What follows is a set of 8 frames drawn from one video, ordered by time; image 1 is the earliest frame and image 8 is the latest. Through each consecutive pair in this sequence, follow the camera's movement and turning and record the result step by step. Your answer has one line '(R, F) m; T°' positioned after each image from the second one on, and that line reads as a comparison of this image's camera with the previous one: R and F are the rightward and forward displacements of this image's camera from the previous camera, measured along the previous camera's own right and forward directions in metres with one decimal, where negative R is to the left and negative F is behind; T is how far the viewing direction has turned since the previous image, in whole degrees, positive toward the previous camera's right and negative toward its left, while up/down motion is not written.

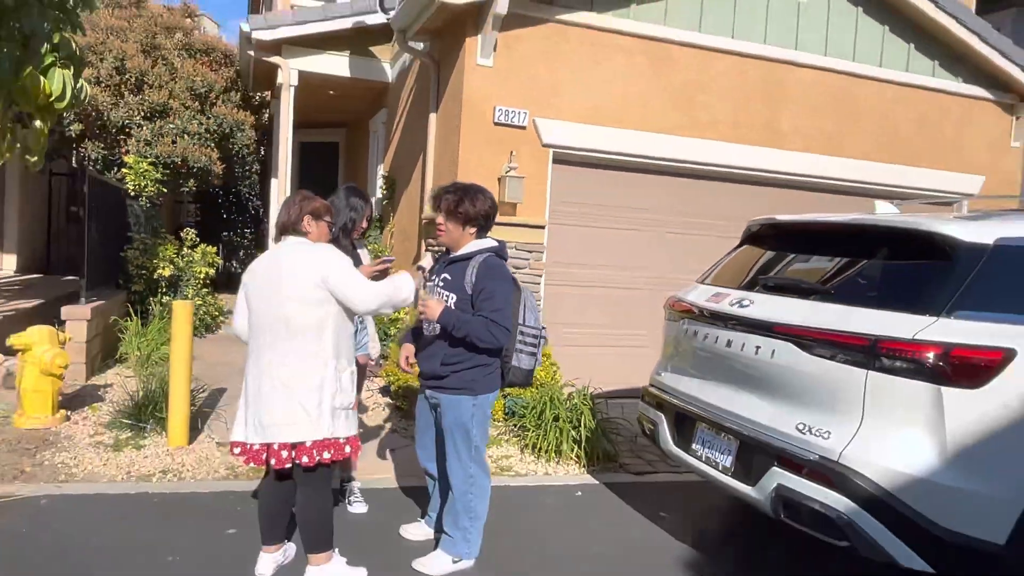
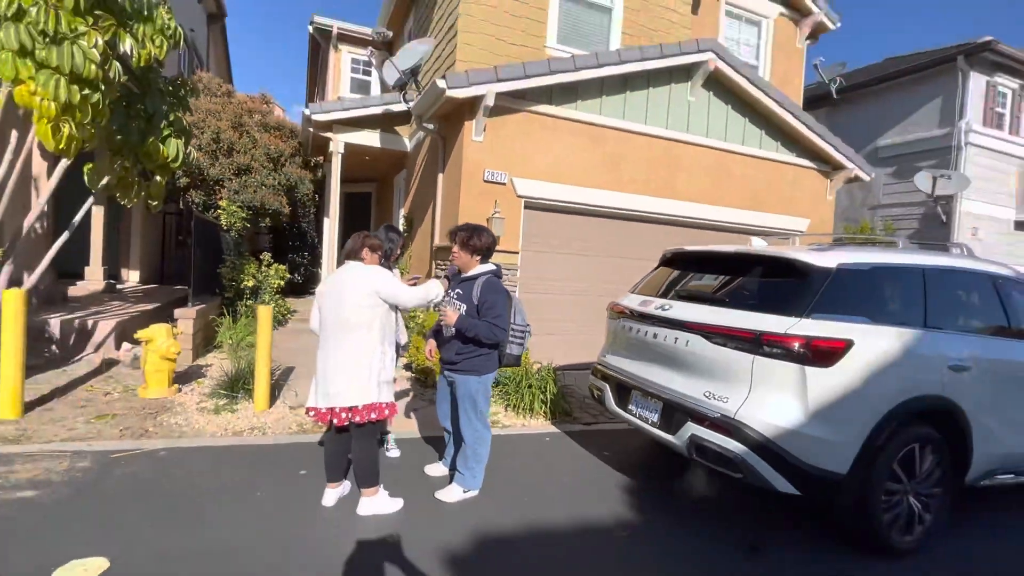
(+0.4, -1.1) m; -4°
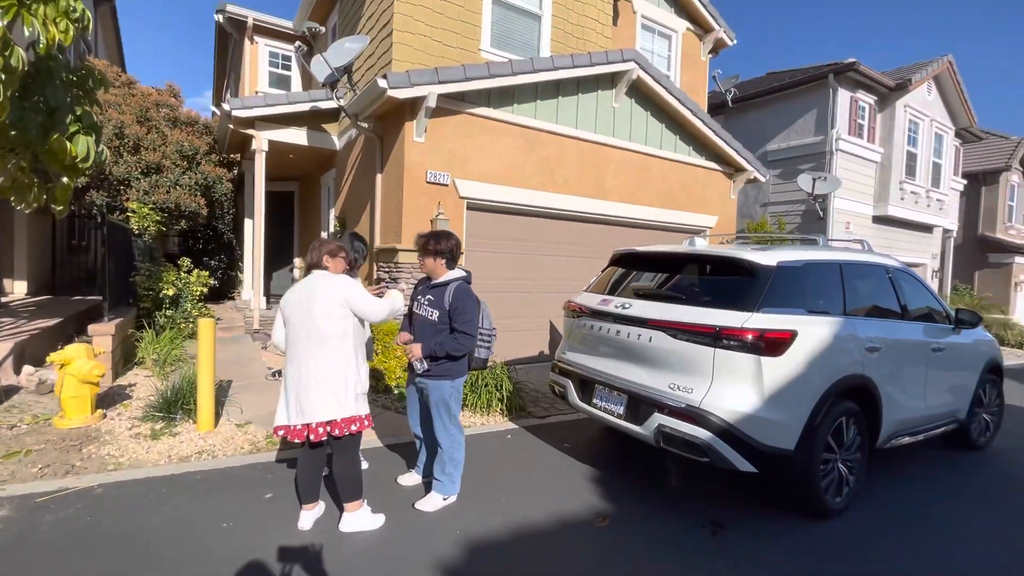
(-0.4, 0.0) m; +9°
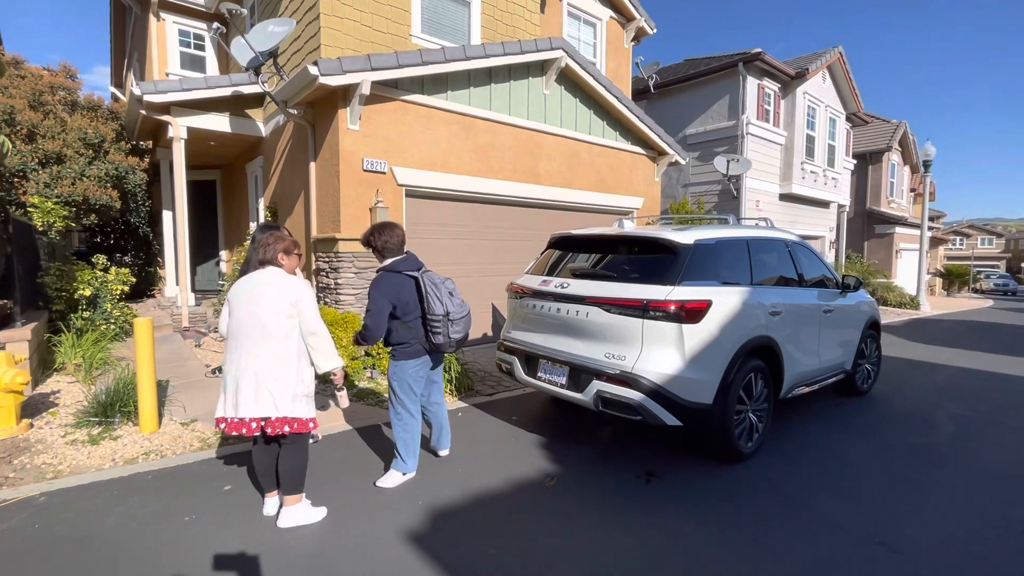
(-0.1, -0.2) m; +7°
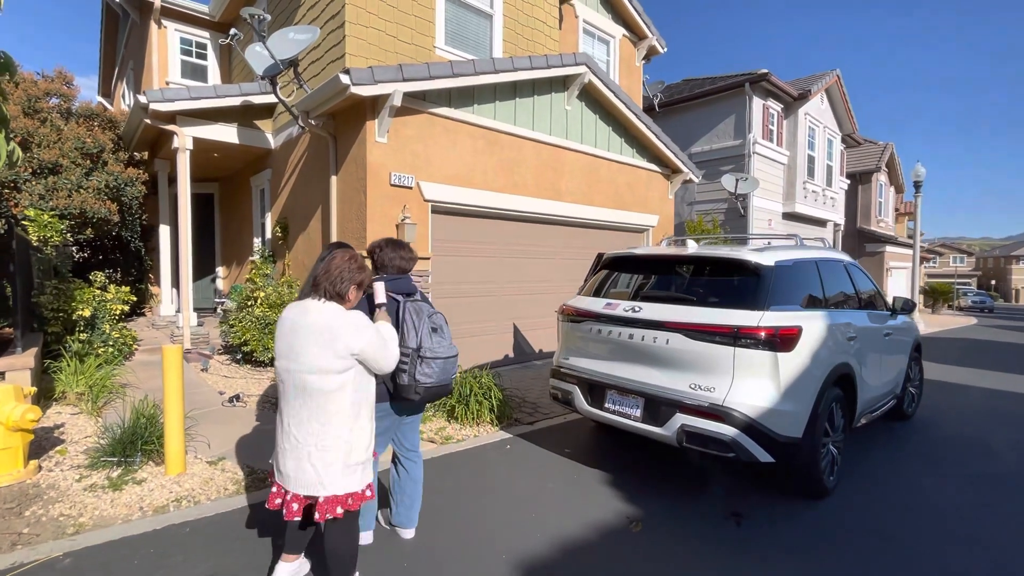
(-0.7, +0.3) m; +2°
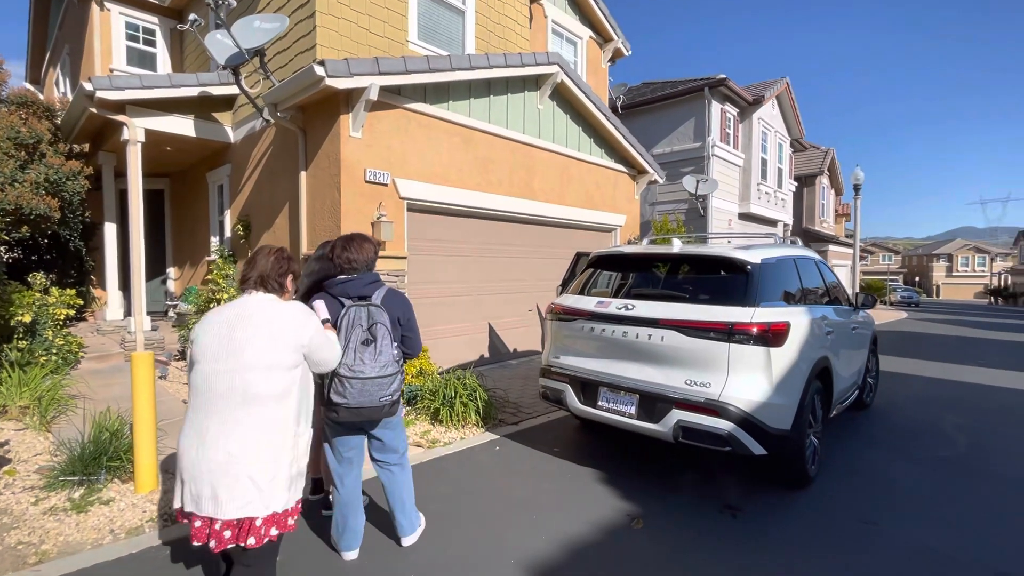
(-0.3, +0.1) m; +5°
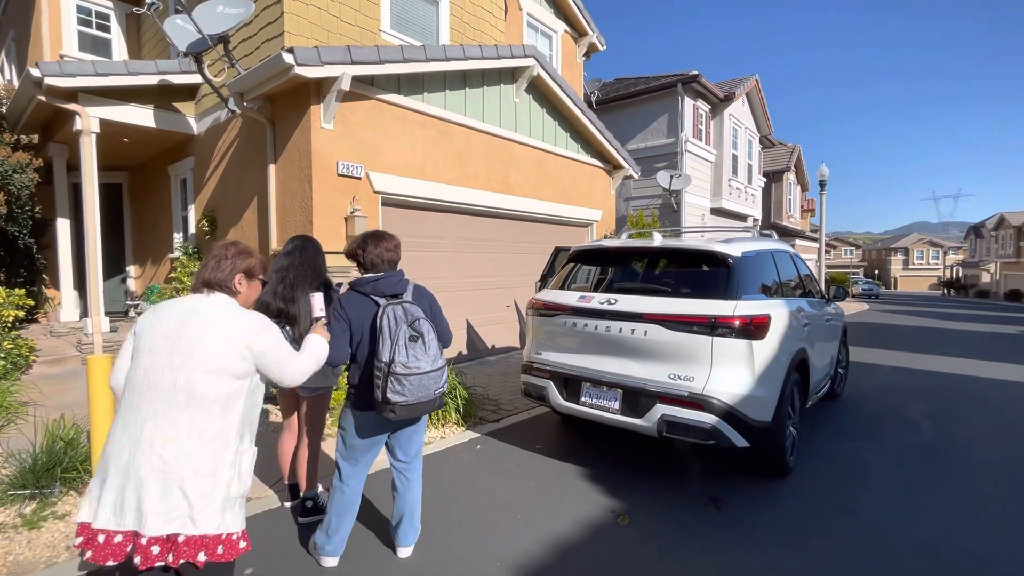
(-0.1, +0.1) m; +3°
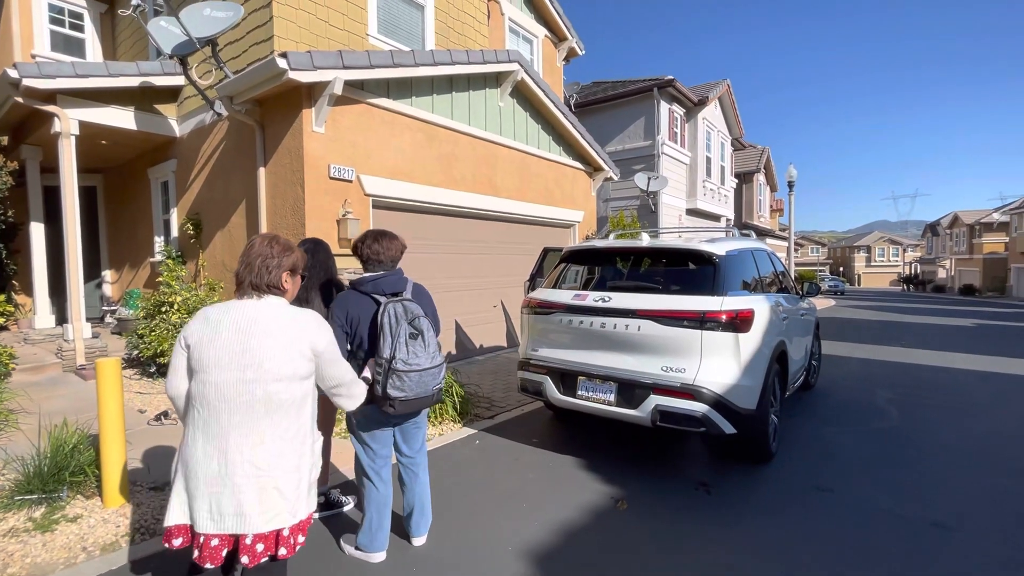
(-0.2, -0.2) m; +3°
